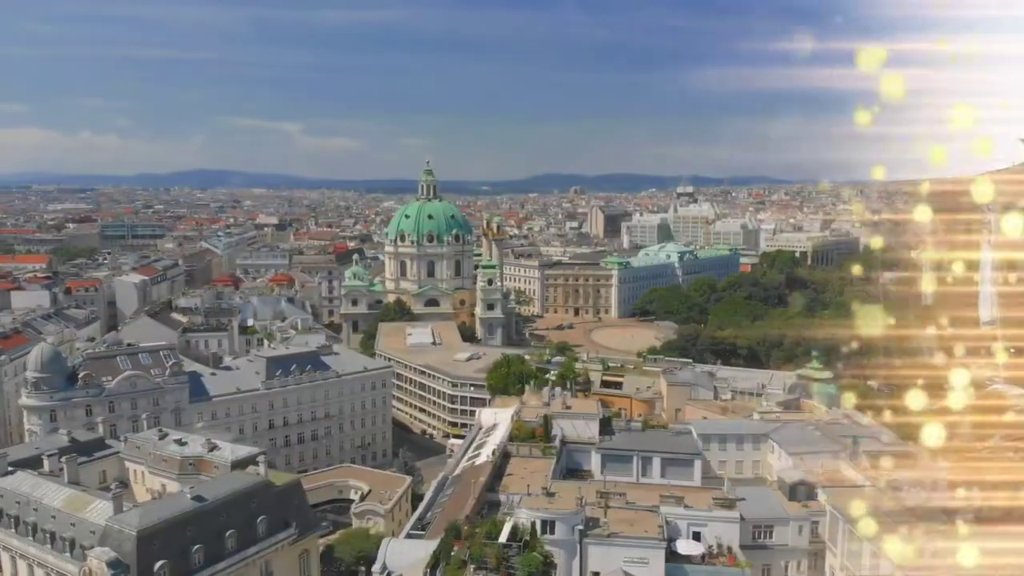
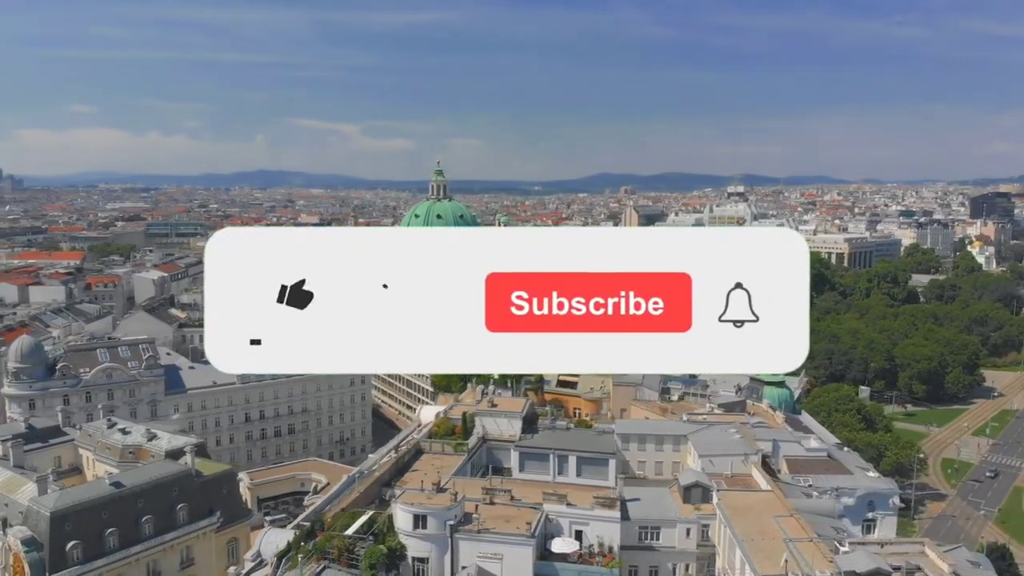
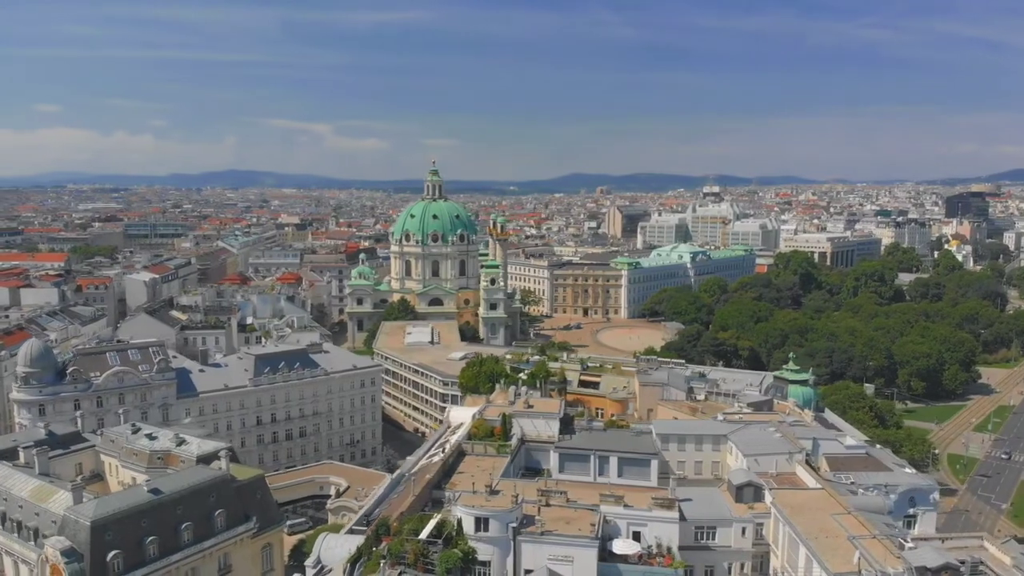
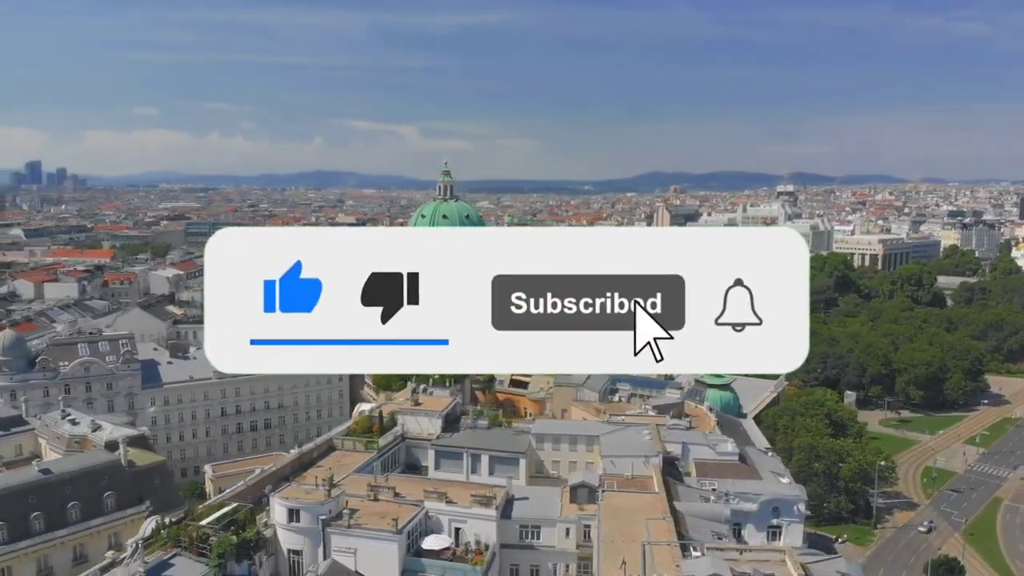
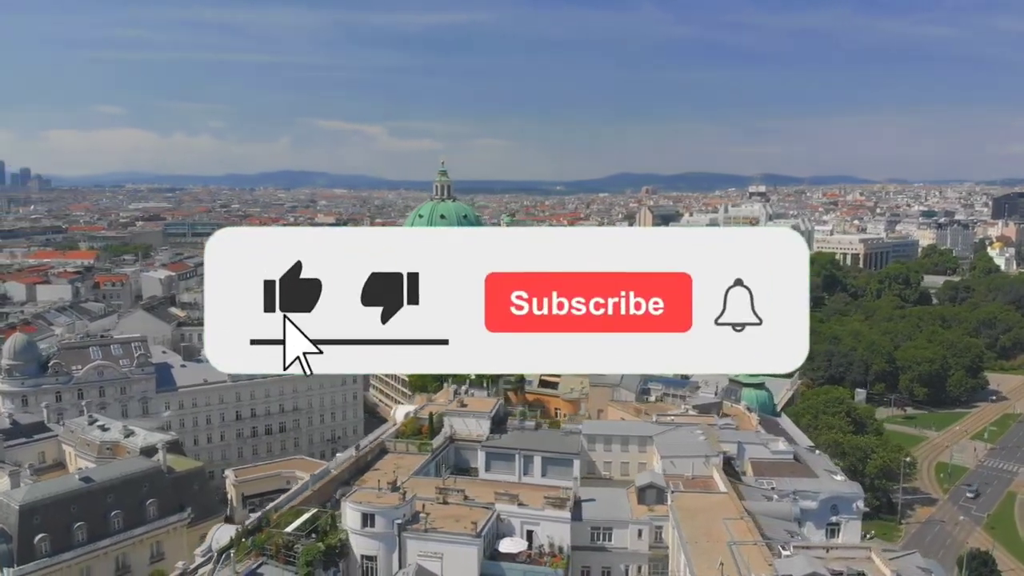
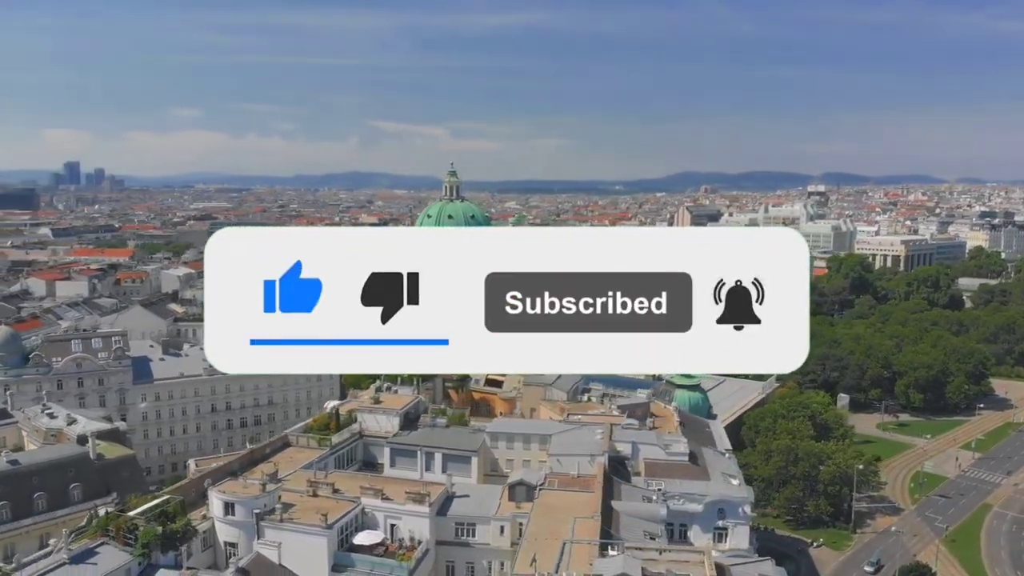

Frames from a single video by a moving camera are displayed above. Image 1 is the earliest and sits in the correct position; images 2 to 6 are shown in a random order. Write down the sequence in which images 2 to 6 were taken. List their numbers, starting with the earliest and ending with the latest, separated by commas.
3, 2, 5, 4, 6
